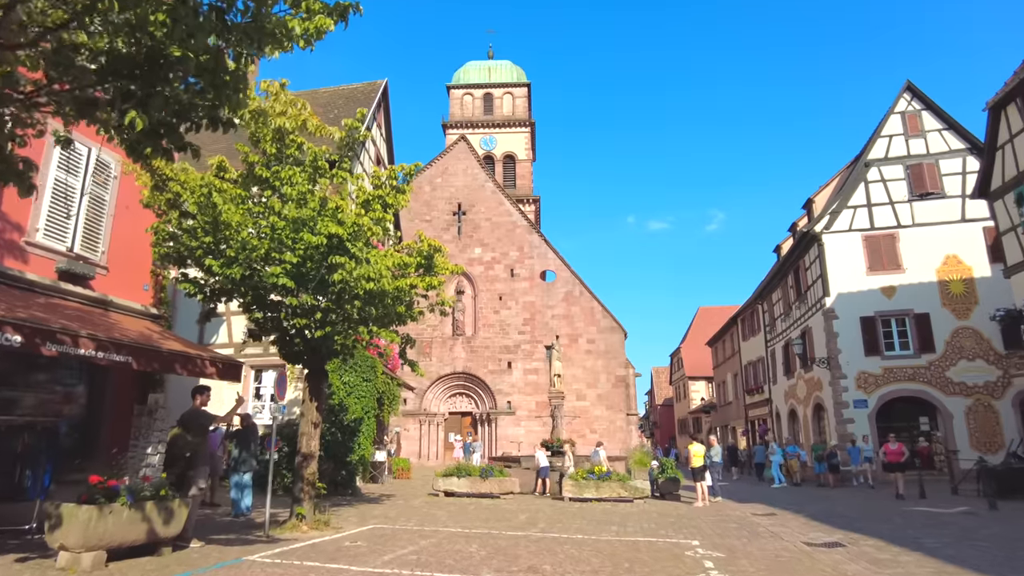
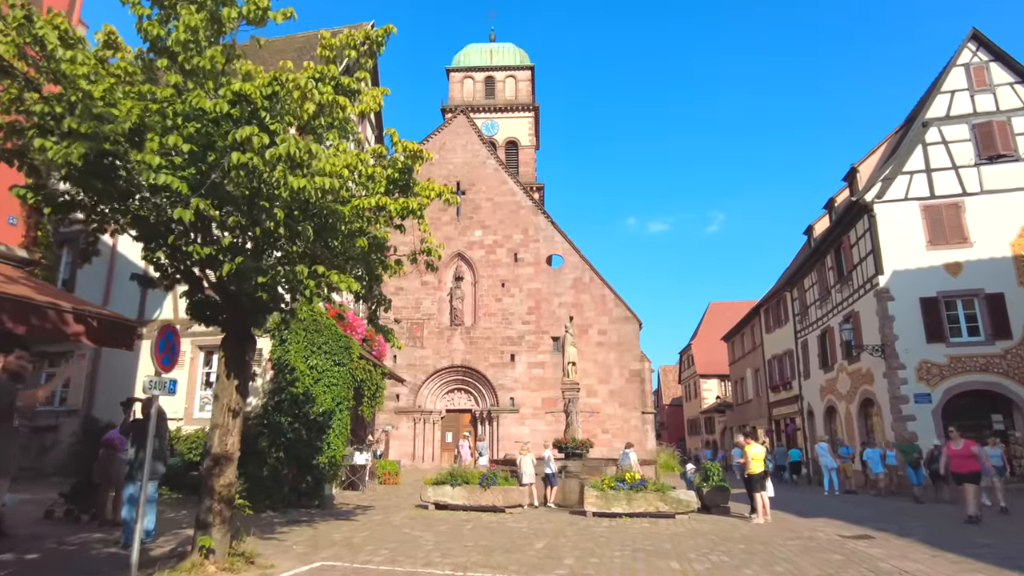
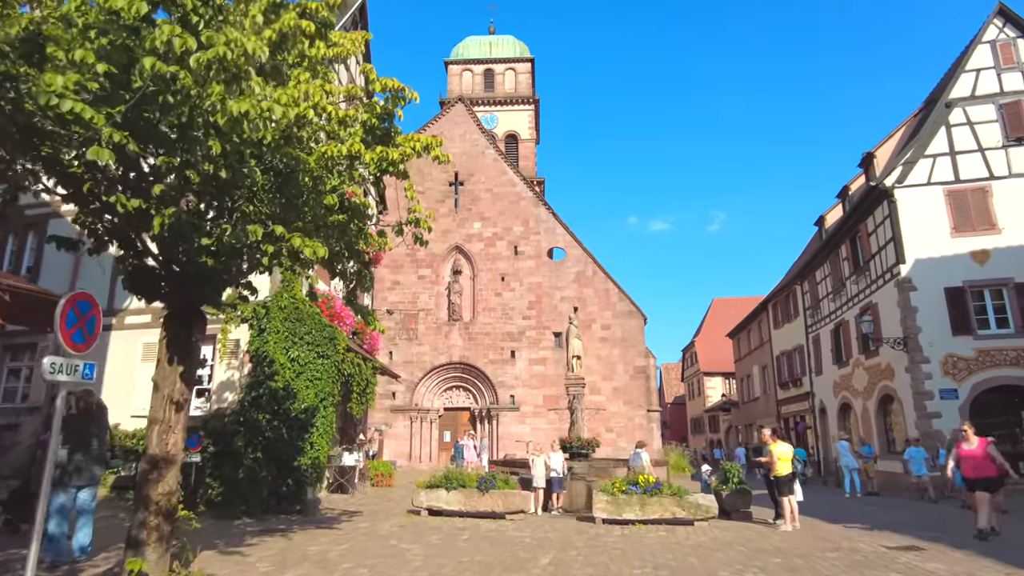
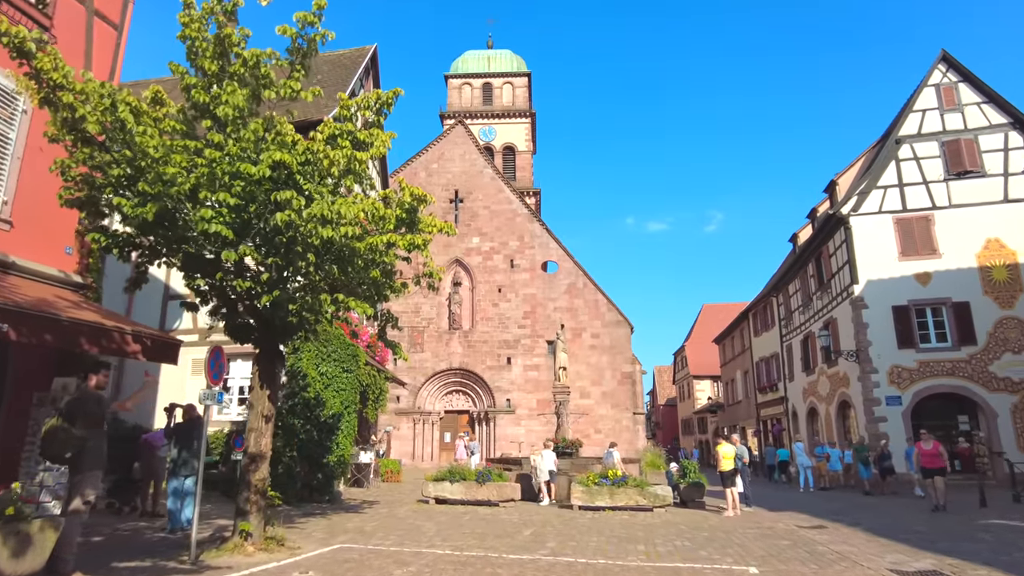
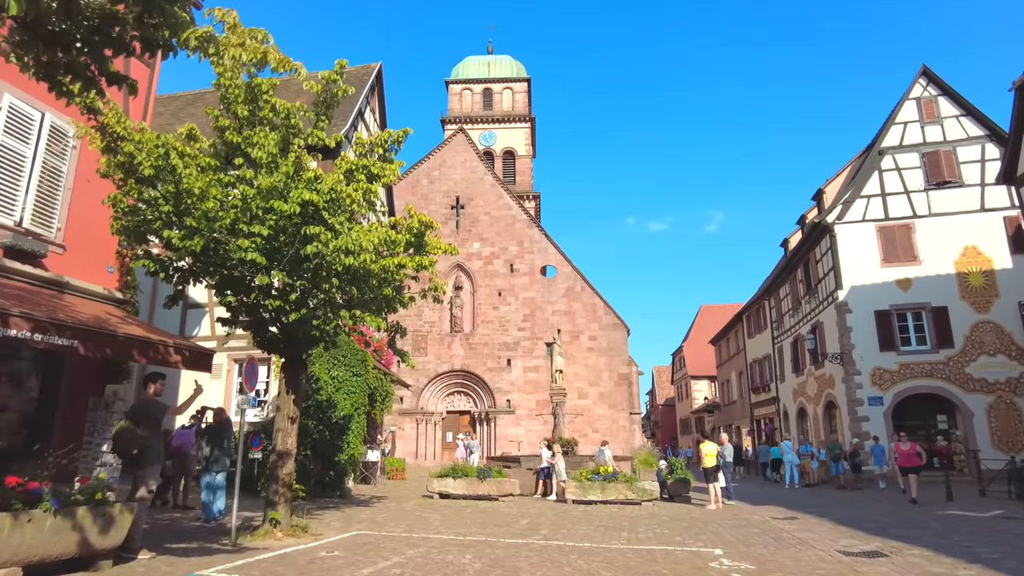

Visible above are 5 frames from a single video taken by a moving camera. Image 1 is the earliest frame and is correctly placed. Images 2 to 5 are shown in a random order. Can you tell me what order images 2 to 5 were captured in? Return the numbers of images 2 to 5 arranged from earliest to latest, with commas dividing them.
5, 4, 2, 3
